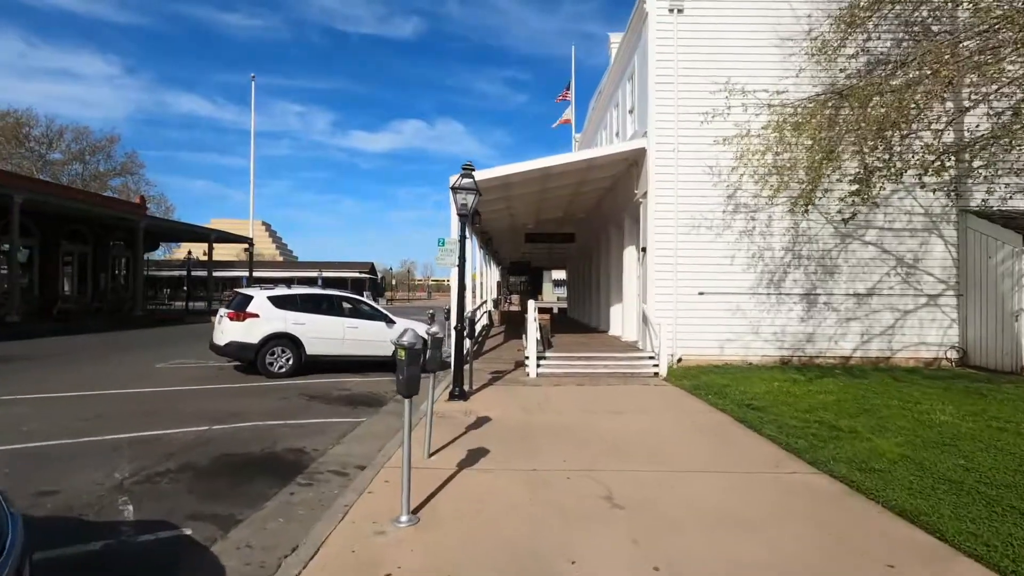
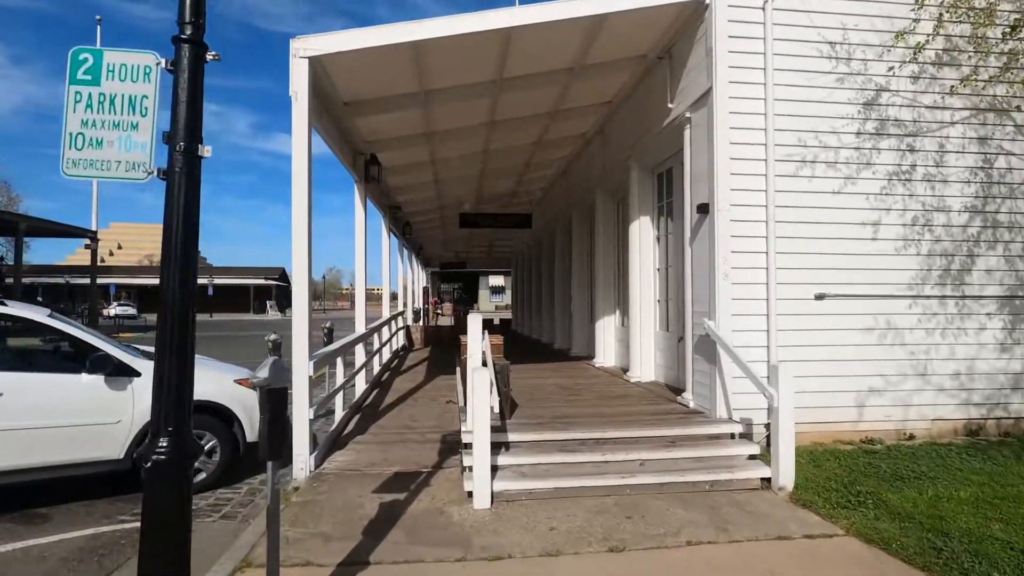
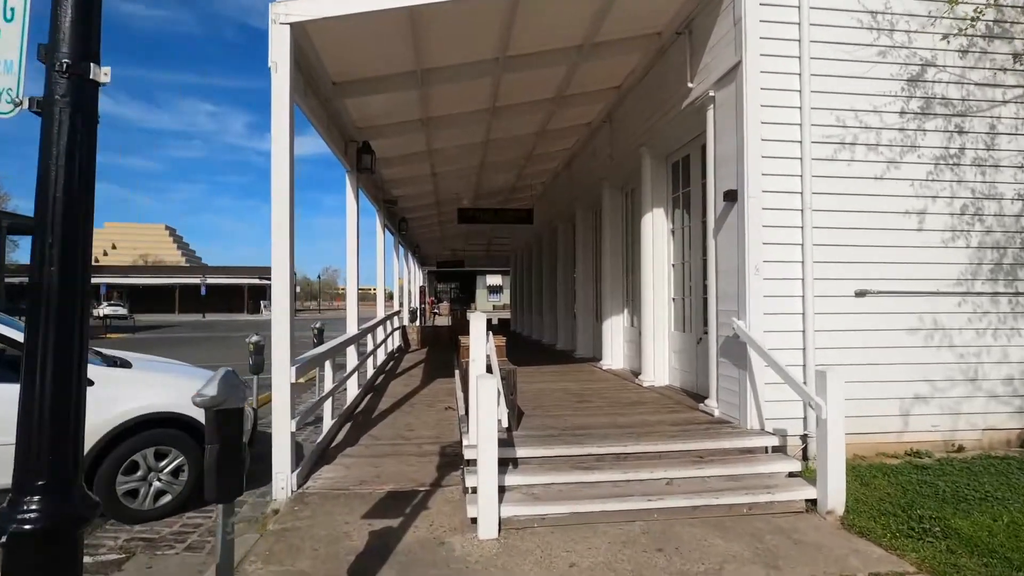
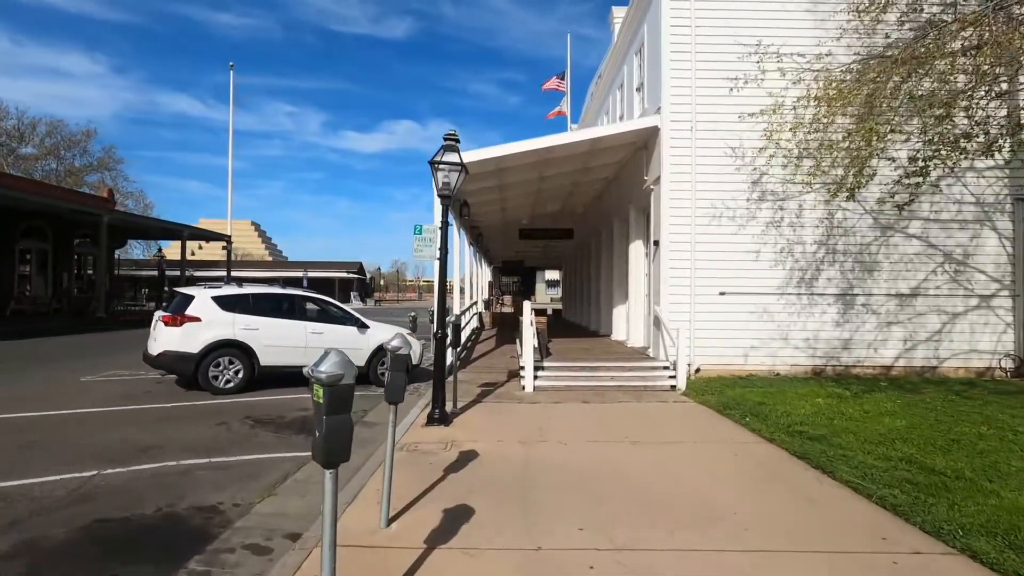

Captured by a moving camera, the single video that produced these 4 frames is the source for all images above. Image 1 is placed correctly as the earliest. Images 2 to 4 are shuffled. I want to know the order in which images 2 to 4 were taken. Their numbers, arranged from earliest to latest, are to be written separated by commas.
4, 2, 3
